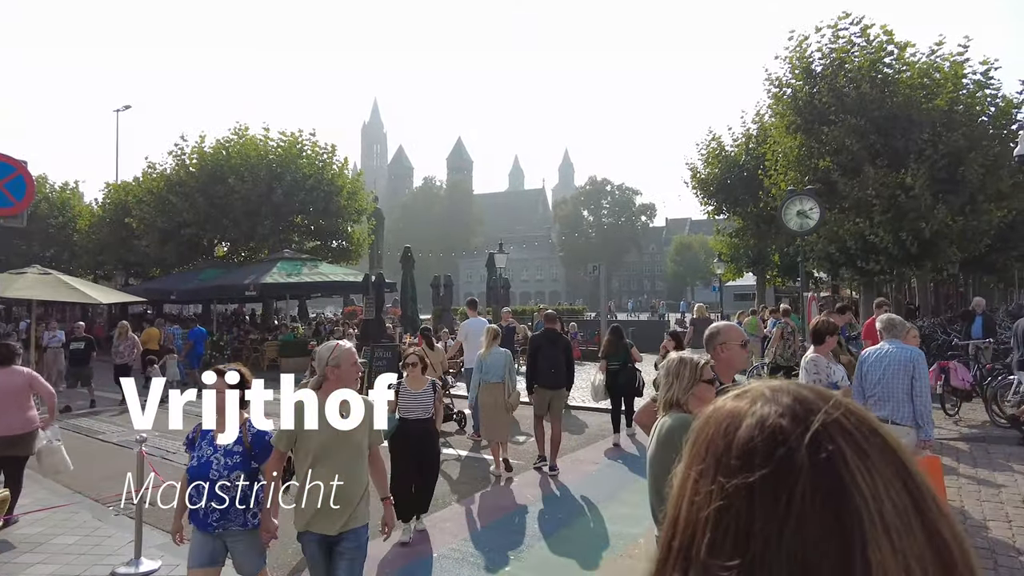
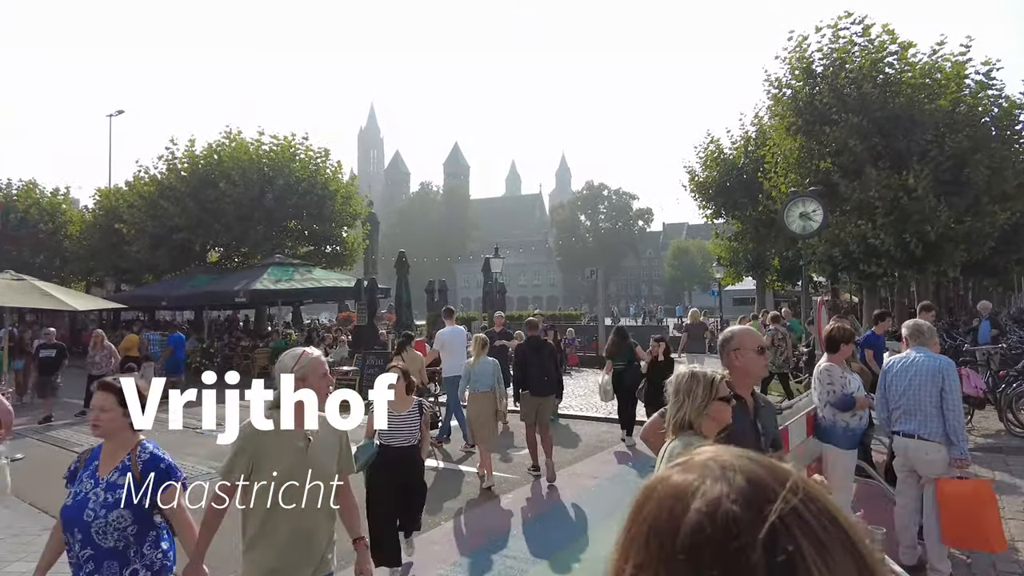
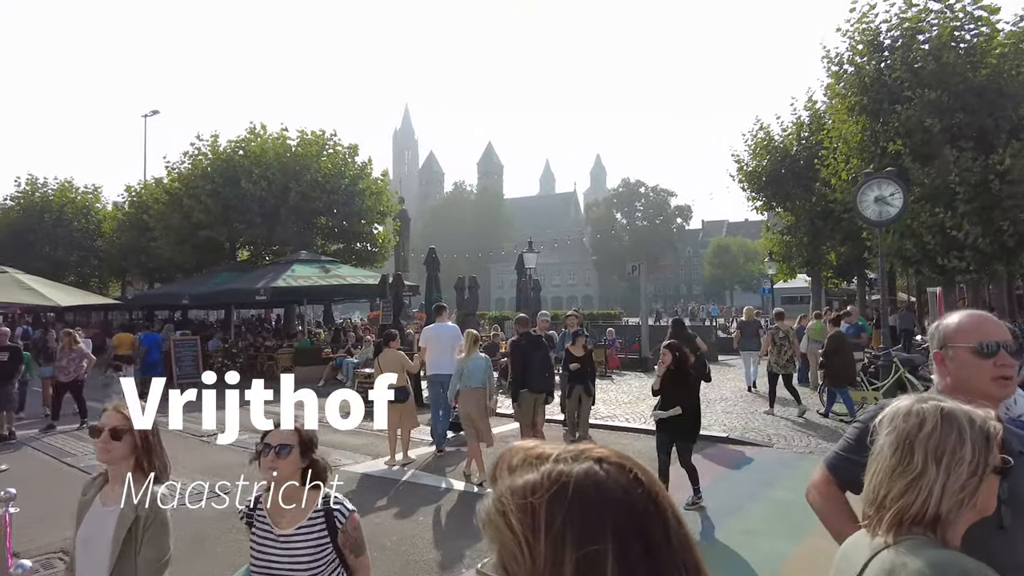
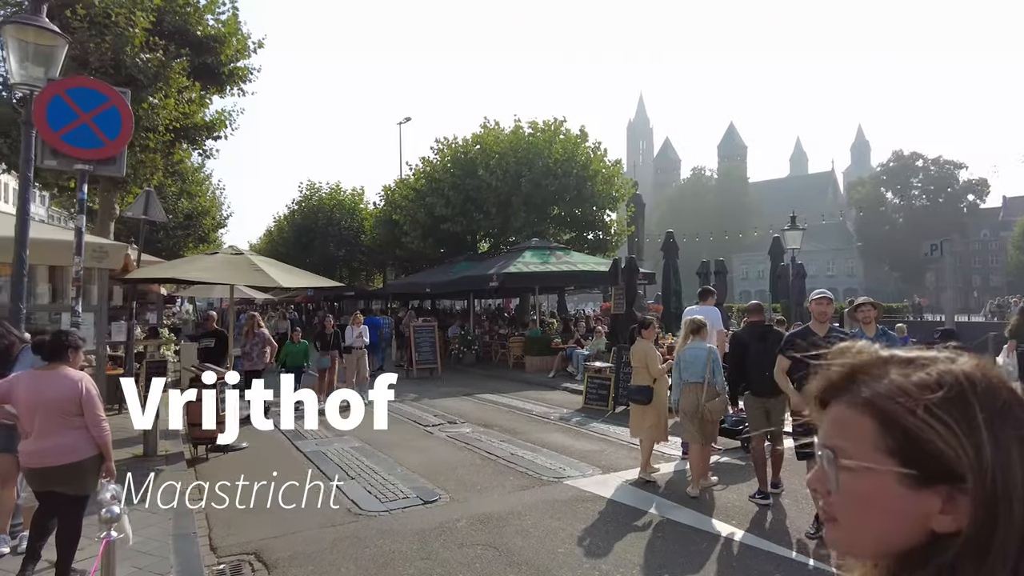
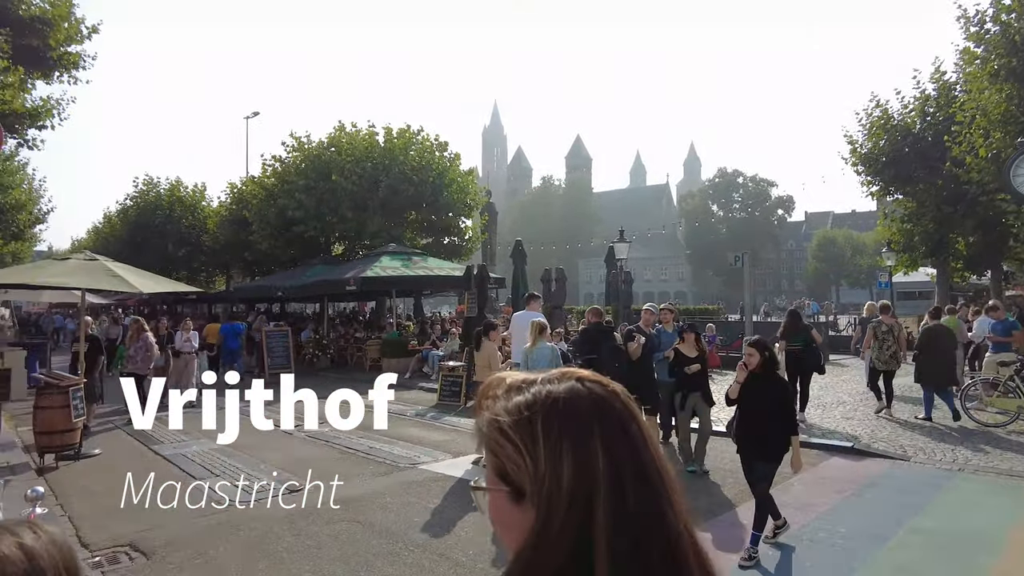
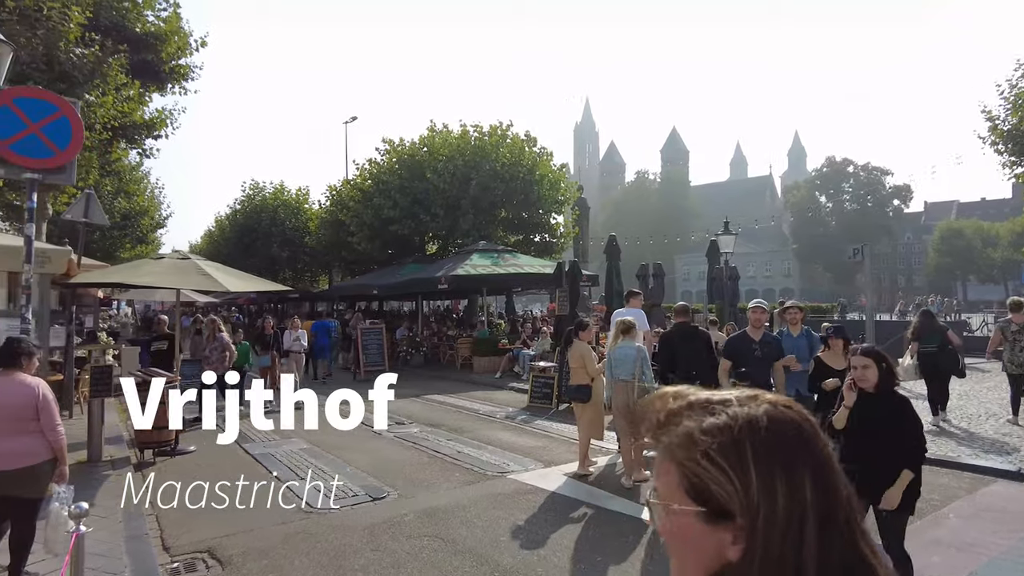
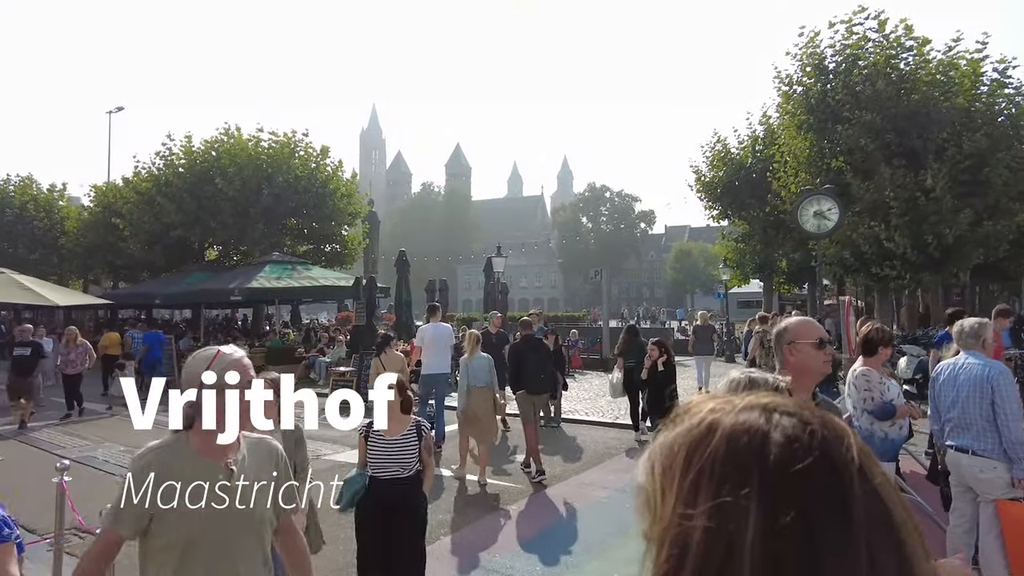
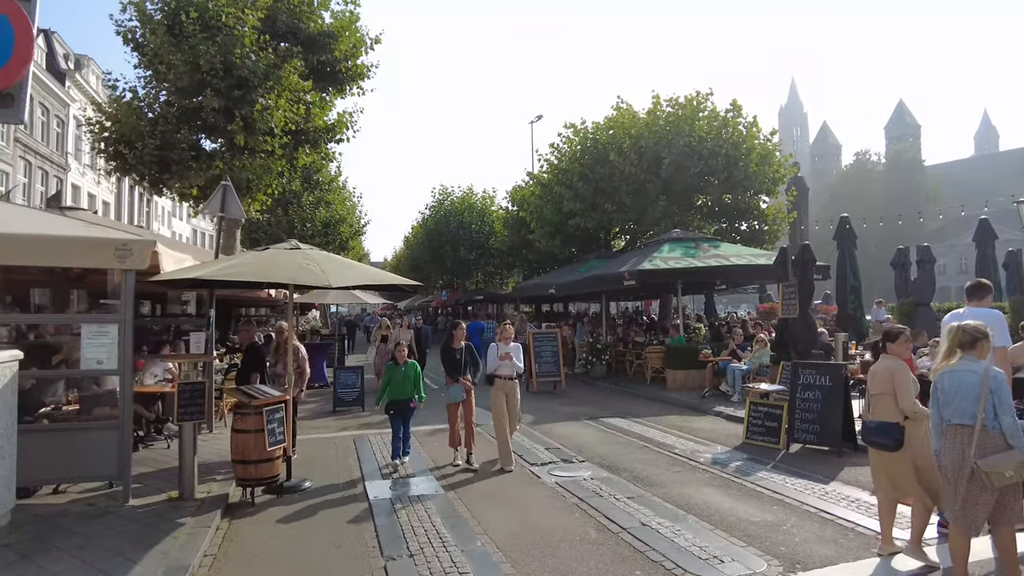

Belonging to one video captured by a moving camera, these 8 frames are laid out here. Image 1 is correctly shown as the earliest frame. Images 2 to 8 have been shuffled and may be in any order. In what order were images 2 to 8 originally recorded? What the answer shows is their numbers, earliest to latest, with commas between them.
2, 7, 3, 5, 6, 4, 8
